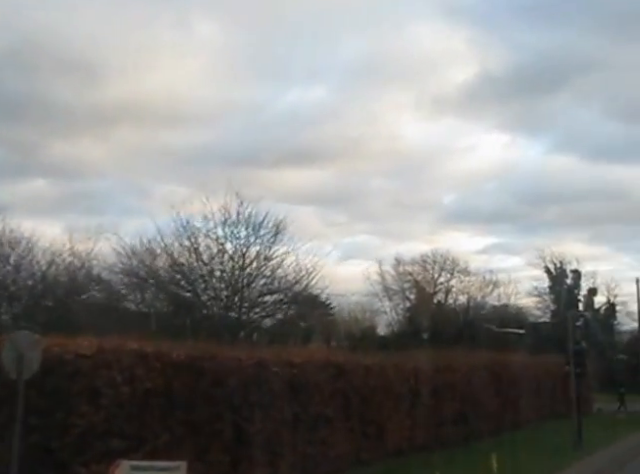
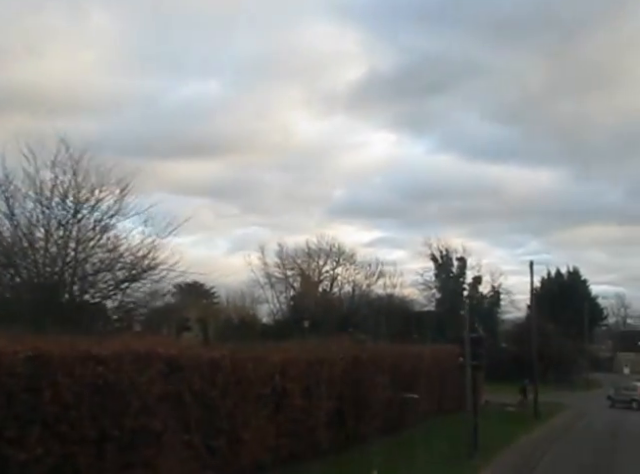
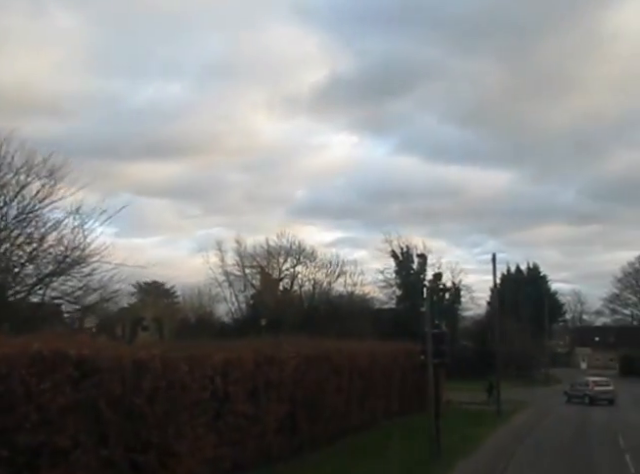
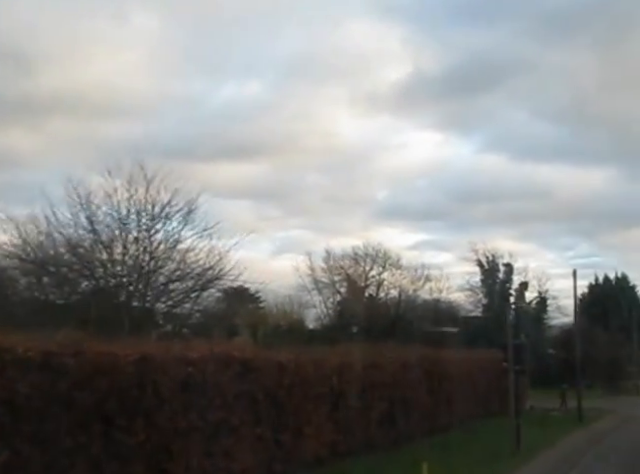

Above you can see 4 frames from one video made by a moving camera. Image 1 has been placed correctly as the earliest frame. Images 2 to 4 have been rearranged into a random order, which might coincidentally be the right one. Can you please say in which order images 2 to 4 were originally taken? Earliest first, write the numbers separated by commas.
4, 2, 3
